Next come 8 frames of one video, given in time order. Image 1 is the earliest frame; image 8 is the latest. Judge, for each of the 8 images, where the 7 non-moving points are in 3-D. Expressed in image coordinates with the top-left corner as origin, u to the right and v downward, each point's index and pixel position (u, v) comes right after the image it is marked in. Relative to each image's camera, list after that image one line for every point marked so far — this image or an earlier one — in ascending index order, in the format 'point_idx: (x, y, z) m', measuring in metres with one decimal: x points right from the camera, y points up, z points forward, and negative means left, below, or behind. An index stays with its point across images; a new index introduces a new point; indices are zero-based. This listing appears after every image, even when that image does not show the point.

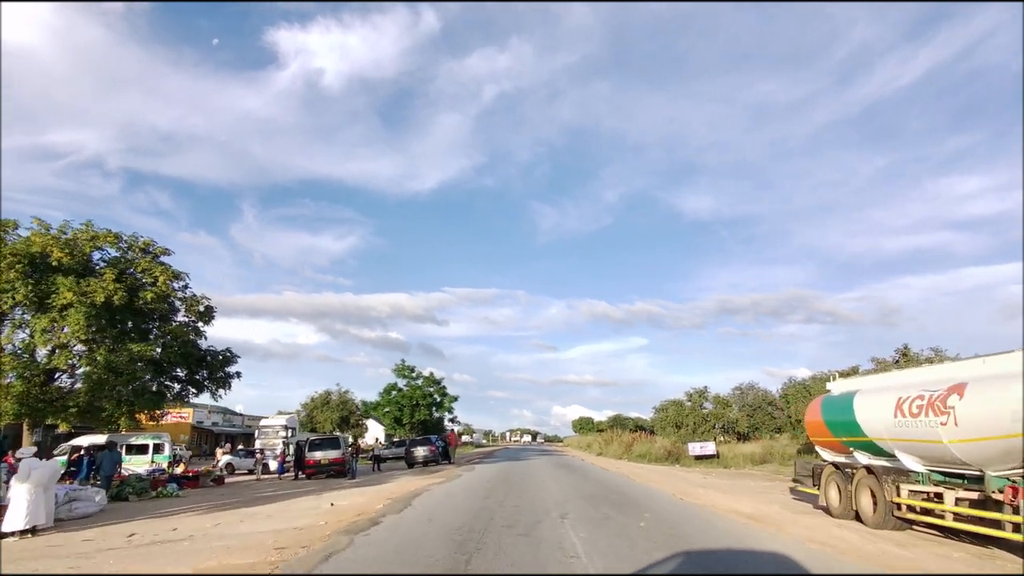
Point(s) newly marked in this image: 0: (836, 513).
0: (+7.5, -5.2, +15.1) m
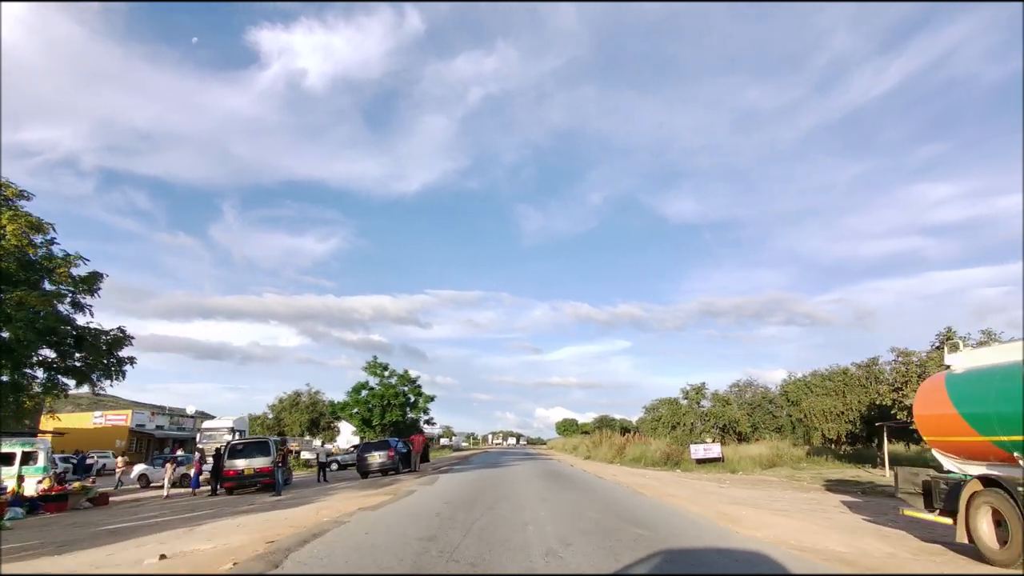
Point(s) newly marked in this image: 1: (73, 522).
0: (+7.0, -3.9, +9.3) m
1: (-10.8, -5.7, +16.1) m
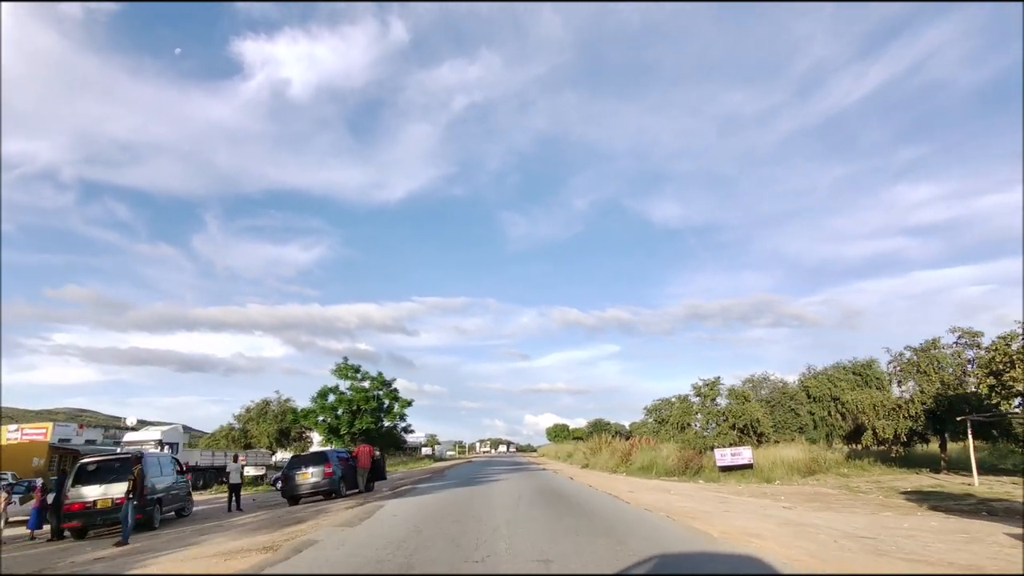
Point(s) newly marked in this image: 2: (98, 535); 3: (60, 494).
0: (+6.7, -2.1, +1.9) m
1: (-11.1, -4.3, +8.3) m
2: (-10.7, -6.4, +16.9) m
3: (-11.4, -5.2, +16.5) m
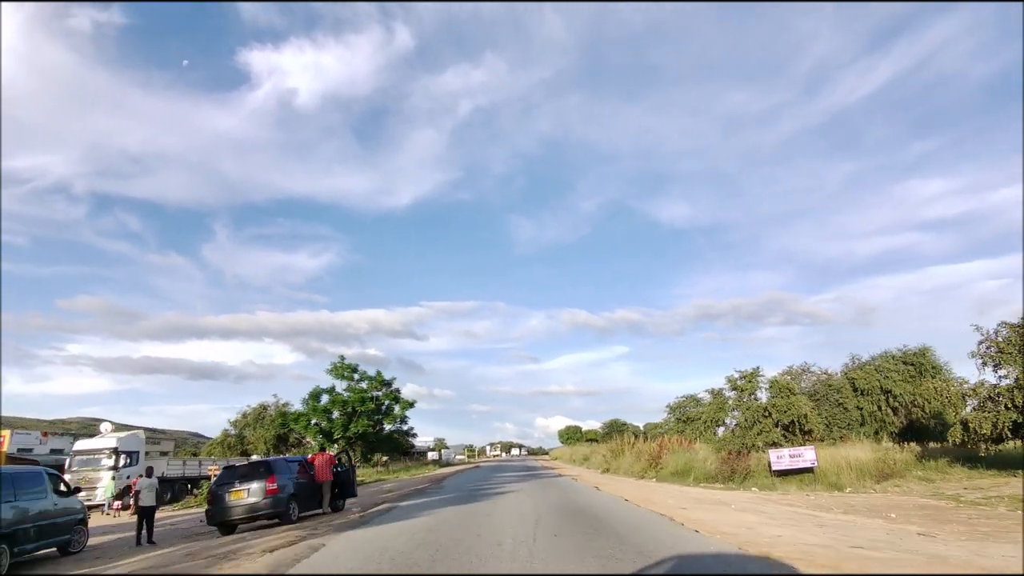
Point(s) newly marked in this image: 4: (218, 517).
0: (+6.7, -0.6, -3.9) m
1: (-11.0, -3.1, +2.8) m
2: (-10.4, -5.3, +11.3) m
3: (-11.1, -4.1, +11.0) m
4: (-6.6, -5.2, +14.7) m
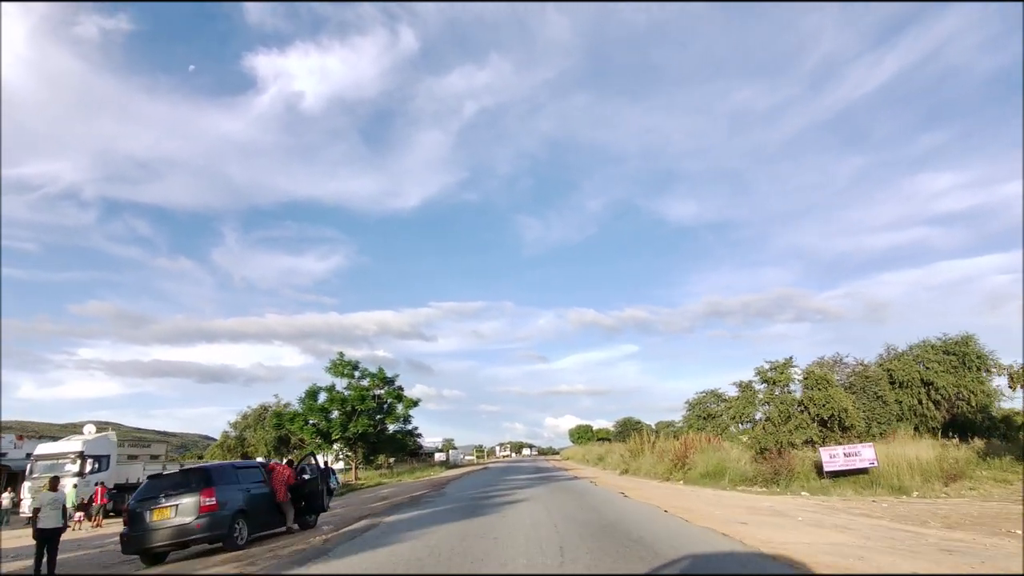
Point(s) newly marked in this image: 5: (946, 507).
0: (+6.7, +0.4, -7.5) m
1: (-10.9, -2.4, -0.7) m
2: (-10.2, -4.5, +7.9) m
3: (-11.0, -3.3, +7.5) m
4: (-6.4, -4.4, +11.2) m
5: (+12.1, -6.2, +18.5) m
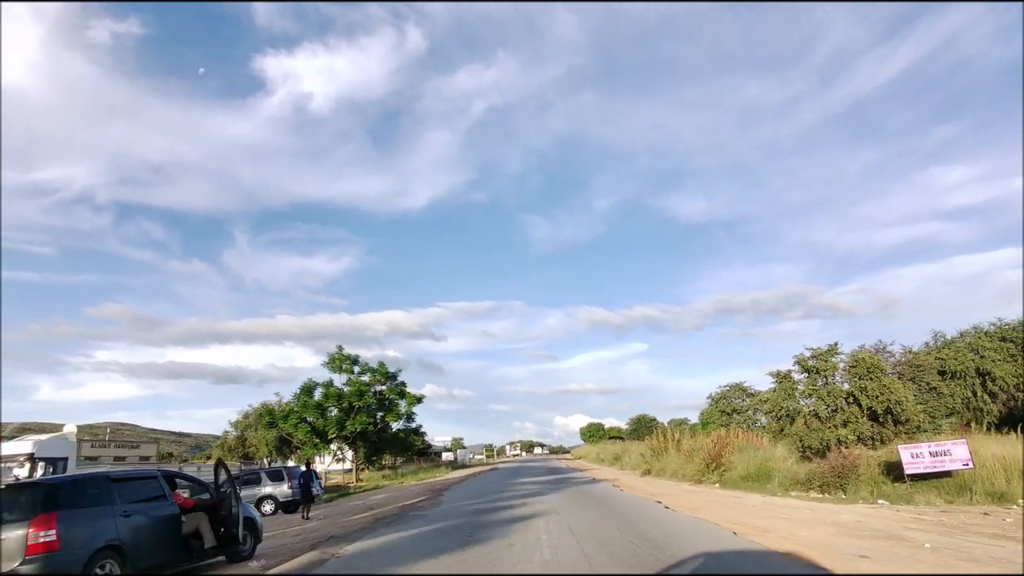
0: (+6.5, +1.4, -11.7) m
1: (-11.0, -1.5, -4.6) m
2: (-10.1, -3.6, +4.0) m
3: (-10.9, -2.4, +3.6) m
4: (-6.2, -3.5, +7.3) m
5: (+12.4, -5.0, +14.3) m
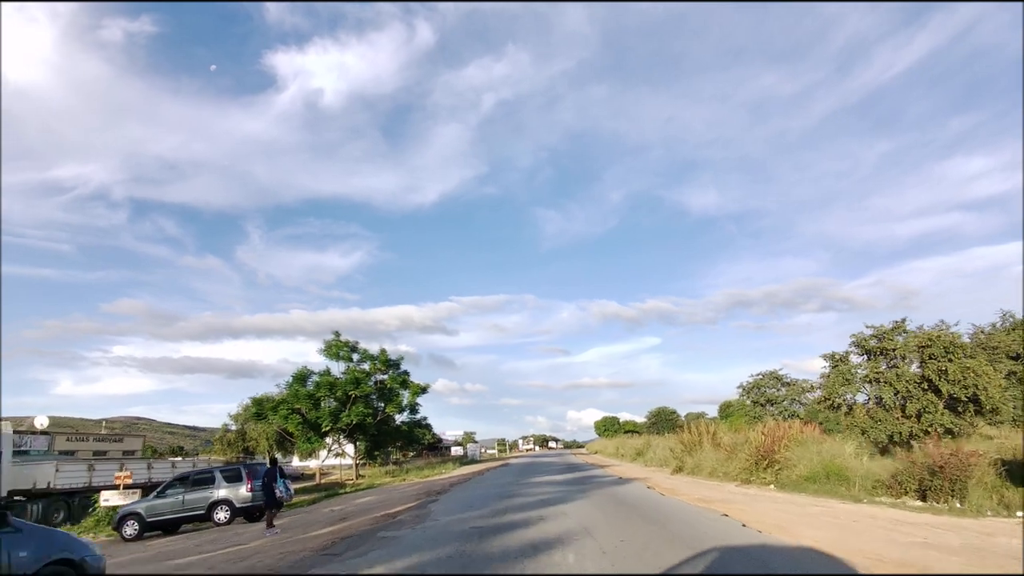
0: (+6.2, +2.5, -16.5) m
1: (-11.1, -0.4, -9.0) m
2: (-10.1, -2.5, -0.5) m
3: (-10.9, -1.3, -0.8) m
4: (-6.2, -2.3, +2.7) m
5: (+12.6, -3.8, +9.5) m
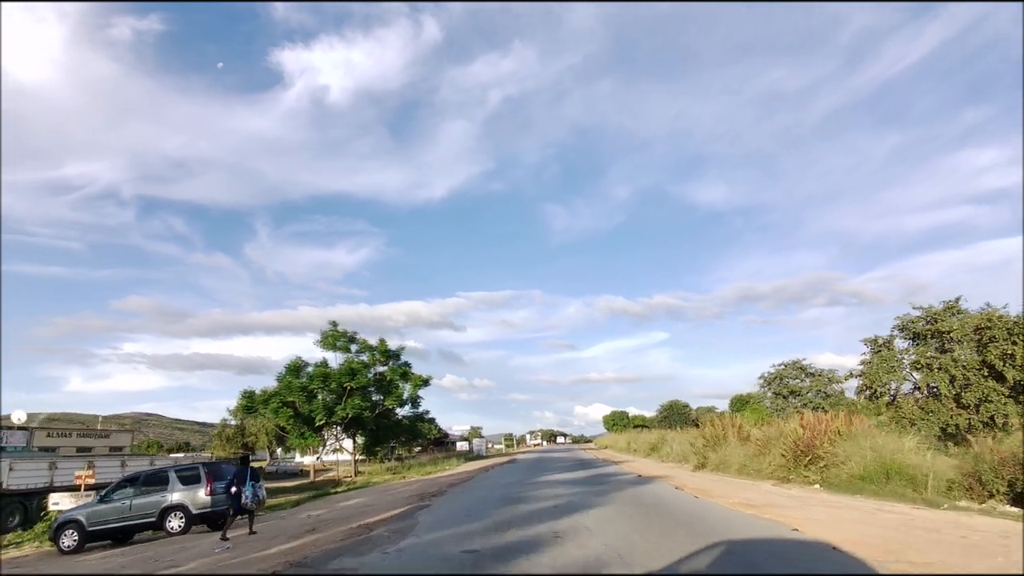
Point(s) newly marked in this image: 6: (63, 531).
0: (+6.0, +3.1, -19.5) m
1: (-11.3, +0.2, -11.9) m
2: (-10.2, -1.8, -3.3) m
3: (-11.0, -0.7, -3.7) m
4: (-6.2, -1.6, -0.1) m
5: (+12.6, -2.9, +6.4) m
6: (-11.0, -6.0, +16.0) m
